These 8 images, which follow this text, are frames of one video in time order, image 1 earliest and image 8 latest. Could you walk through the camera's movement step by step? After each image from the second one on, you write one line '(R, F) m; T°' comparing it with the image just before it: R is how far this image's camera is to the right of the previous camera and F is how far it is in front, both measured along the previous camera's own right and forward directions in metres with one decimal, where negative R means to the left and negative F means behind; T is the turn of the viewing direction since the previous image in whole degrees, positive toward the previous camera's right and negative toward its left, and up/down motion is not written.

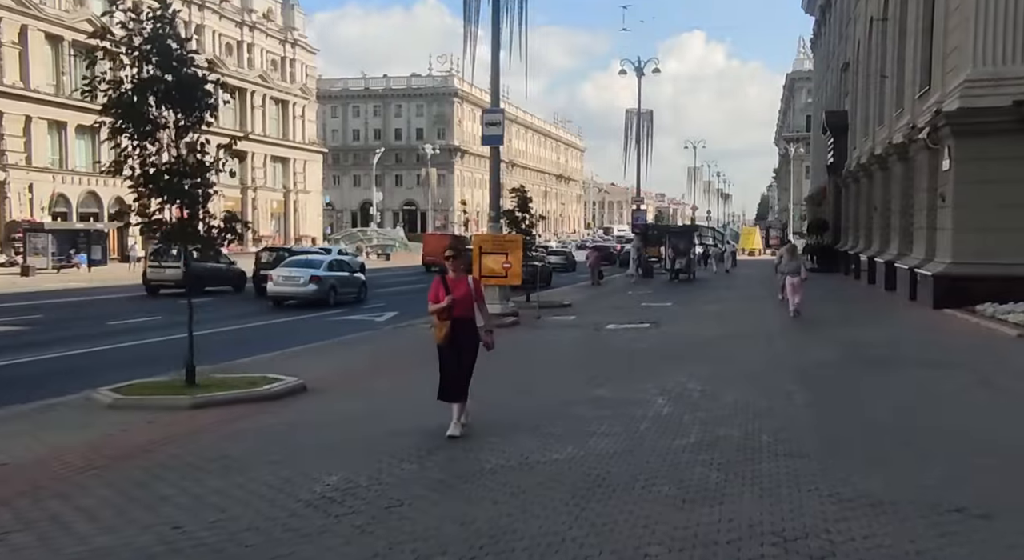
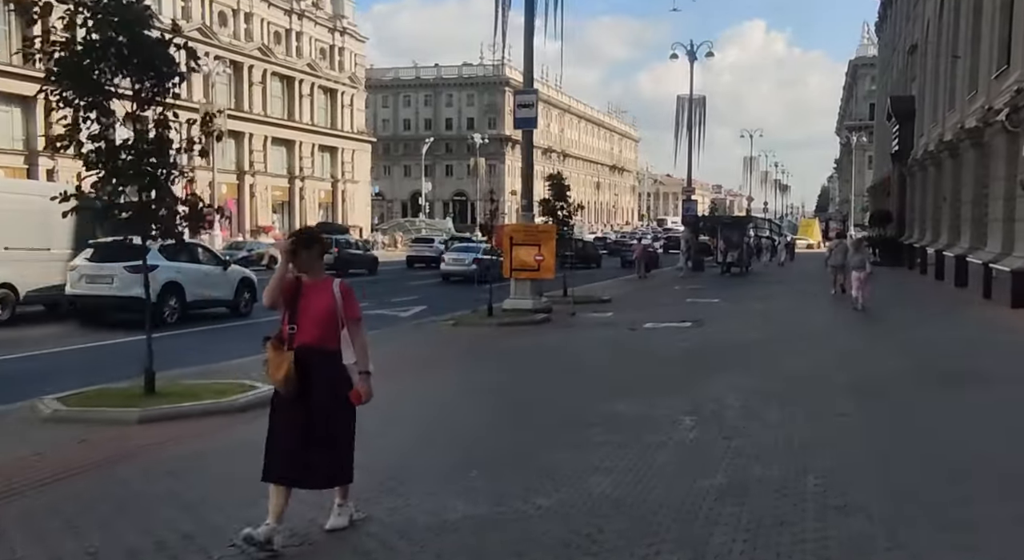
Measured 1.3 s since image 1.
(+0.5, +1.9) m; -3°
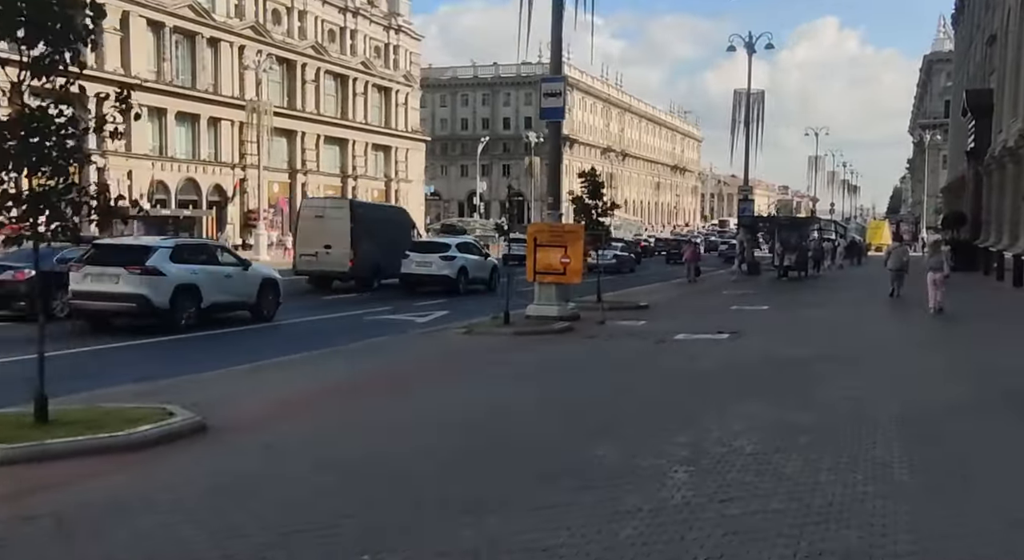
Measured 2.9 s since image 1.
(+0.8, +2.1) m; -3°
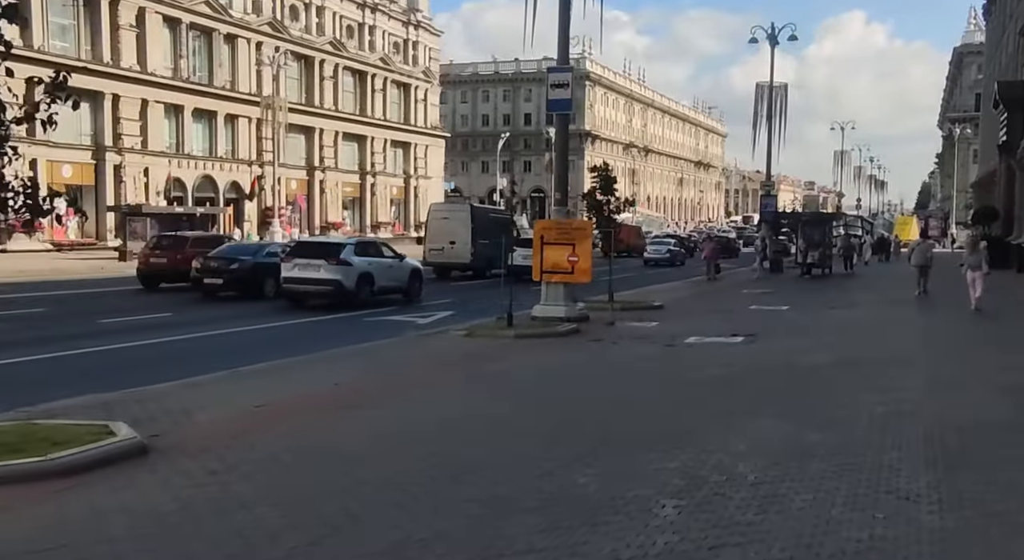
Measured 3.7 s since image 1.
(+0.4, +1.0) m; -1°
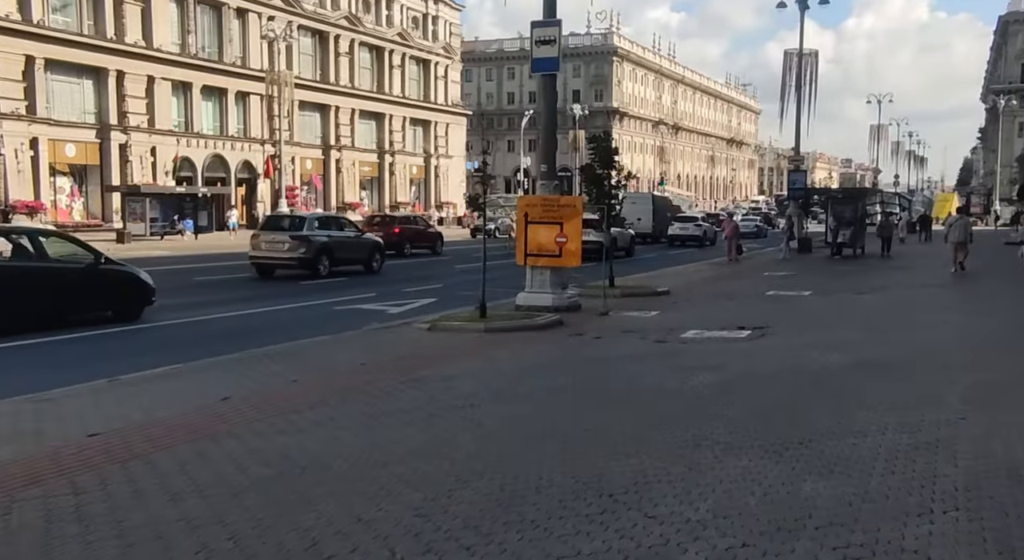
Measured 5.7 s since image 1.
(+0.9, +2.5) m; -2°
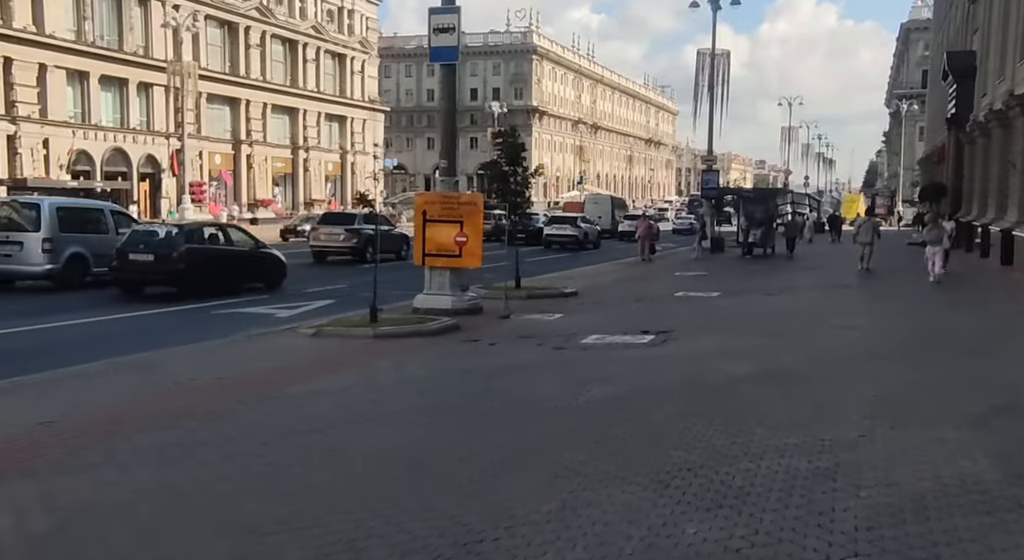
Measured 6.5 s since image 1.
(+0.4, +0.8) m; +4°
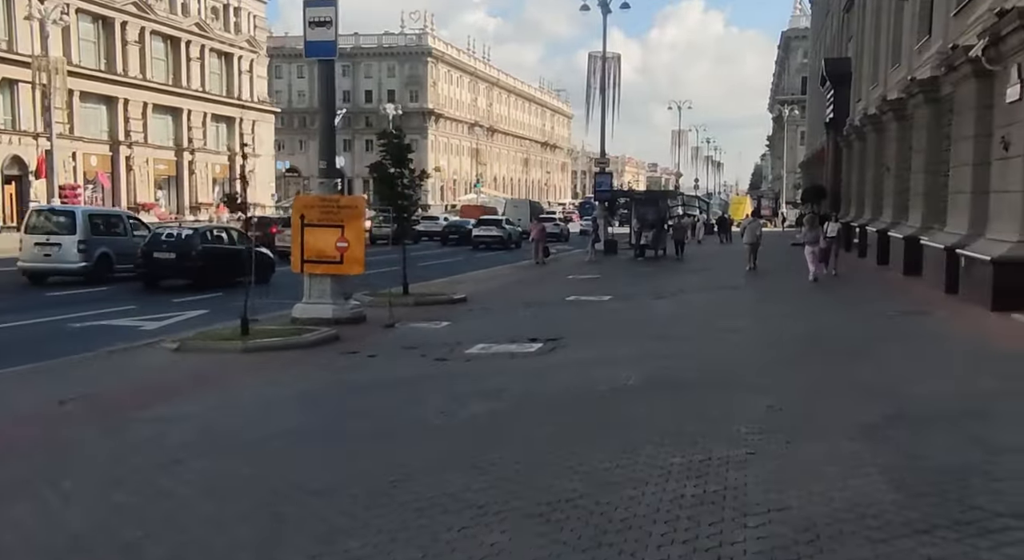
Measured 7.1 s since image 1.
(+0.2, +0.6) m; +5°
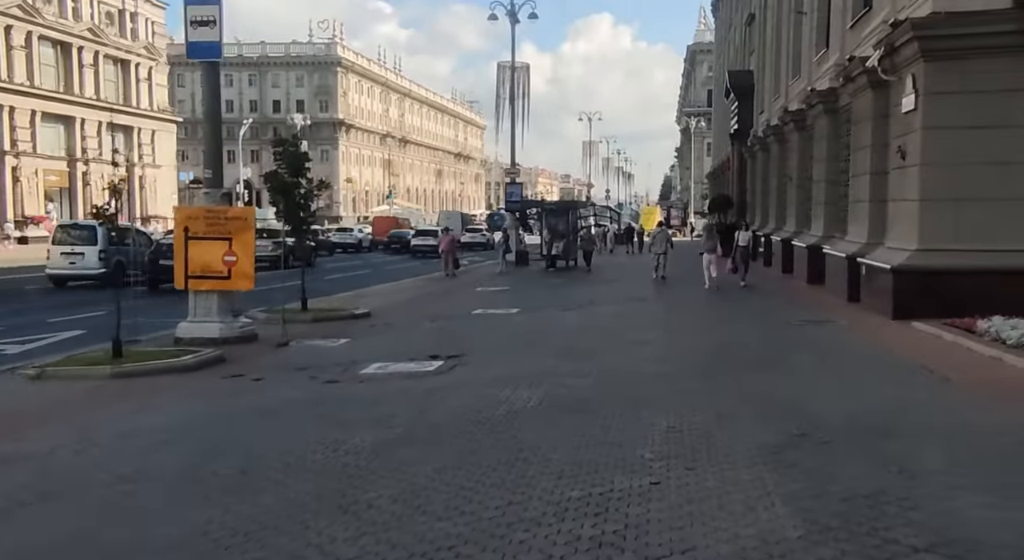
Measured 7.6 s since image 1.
(+0.2, +0.7) m; +4°
